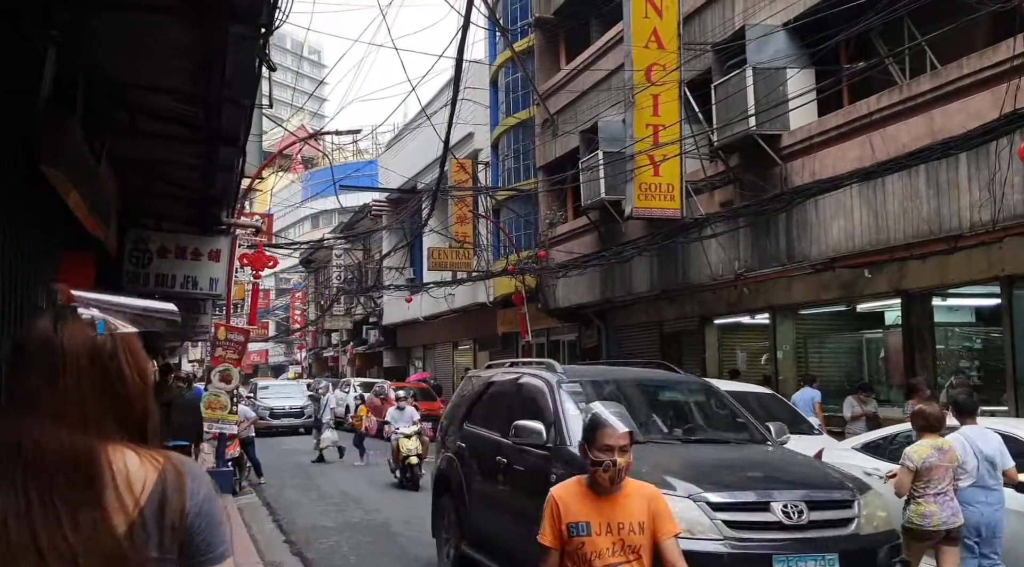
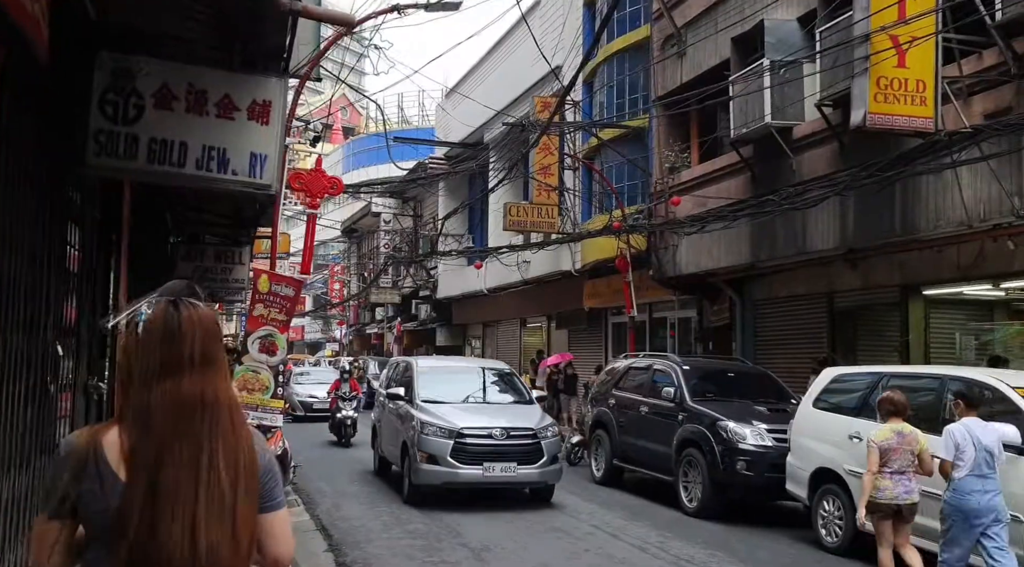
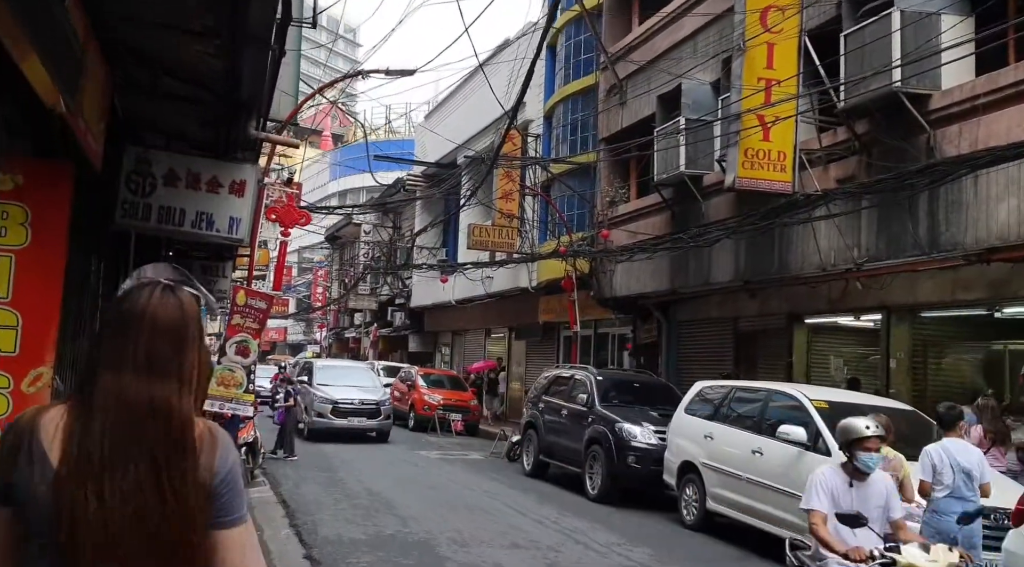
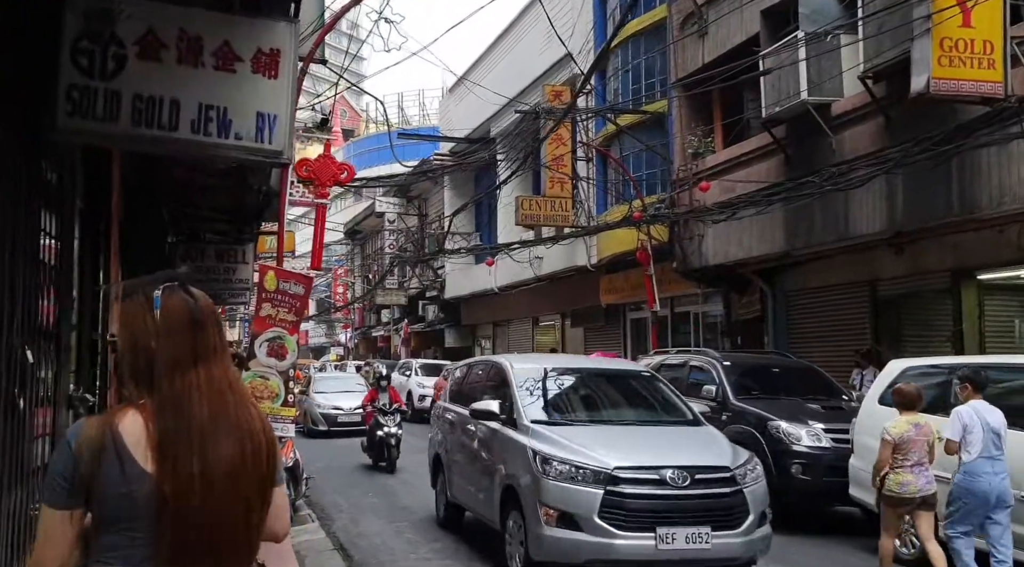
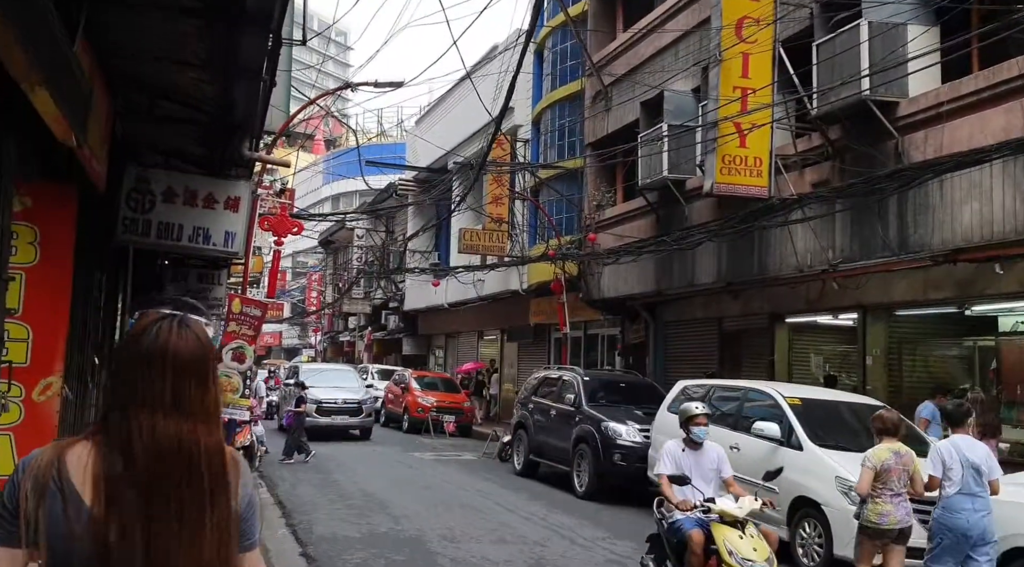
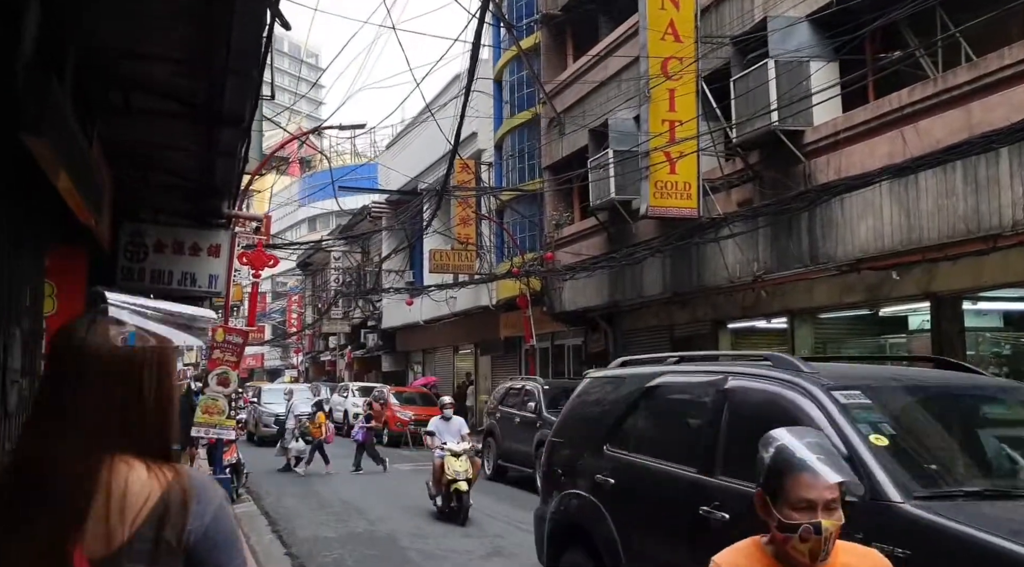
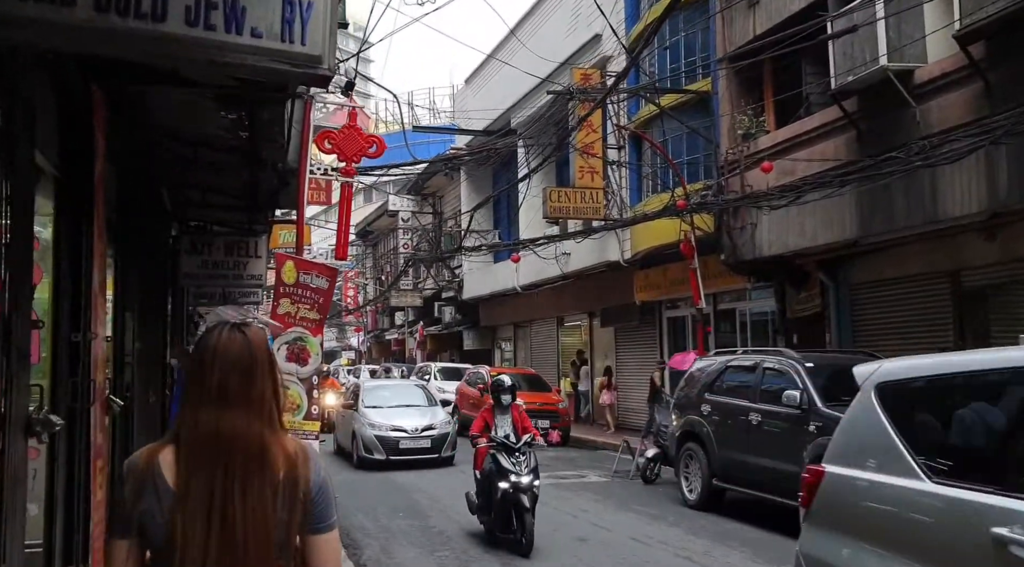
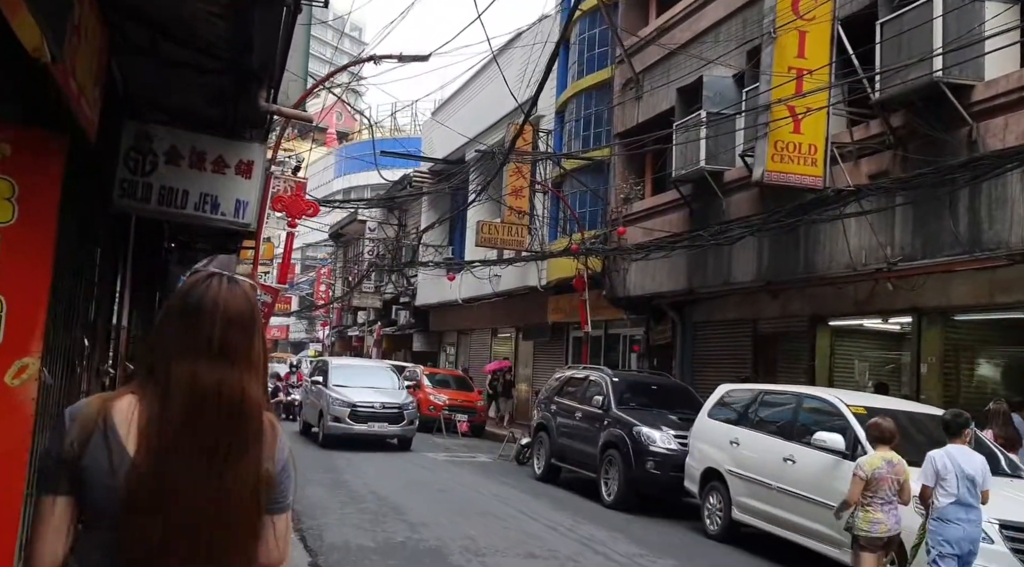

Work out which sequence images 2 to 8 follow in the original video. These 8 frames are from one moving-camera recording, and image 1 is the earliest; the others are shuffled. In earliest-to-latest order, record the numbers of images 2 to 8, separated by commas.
6, 5, 3, 8, 2, 4, 7
